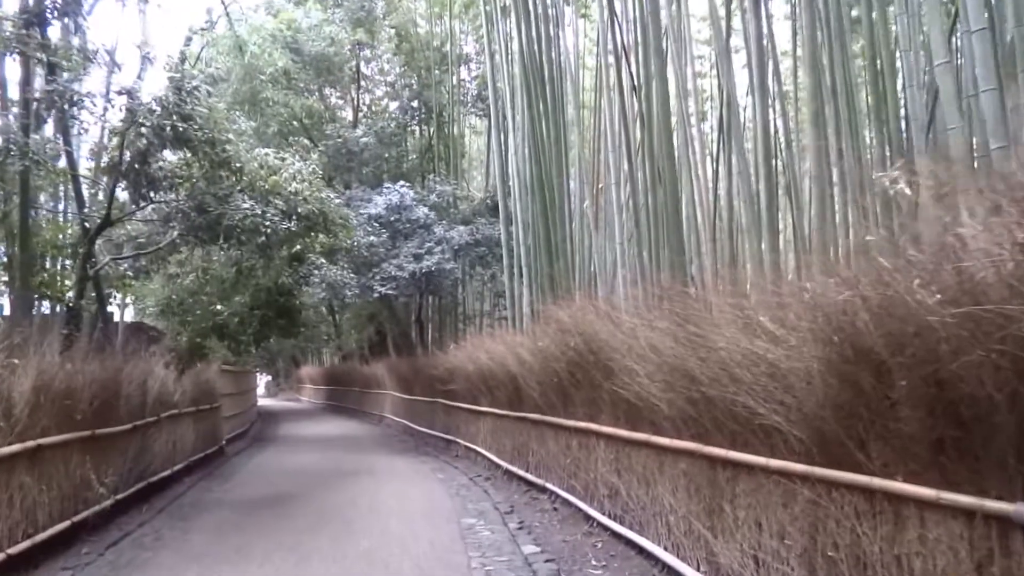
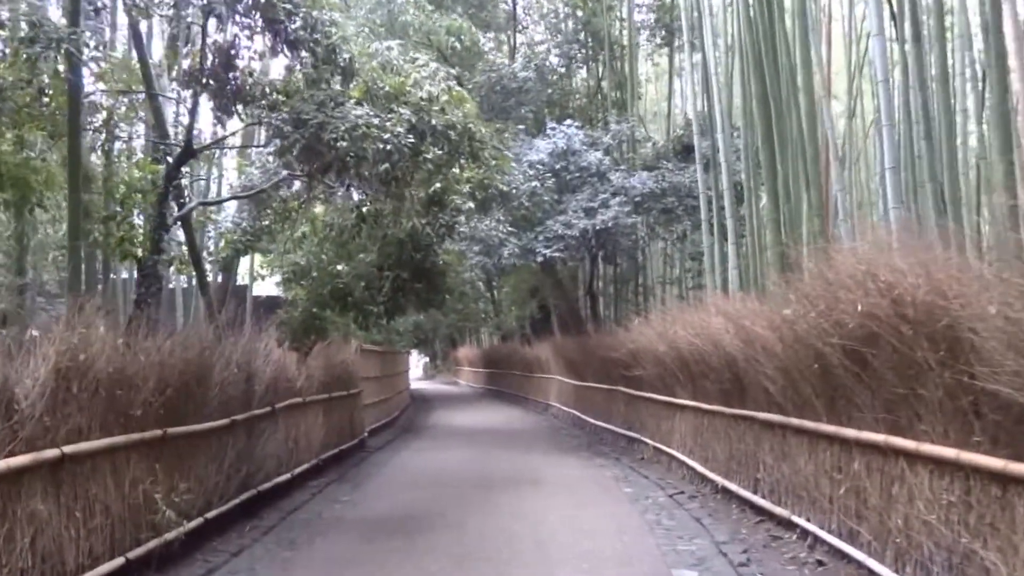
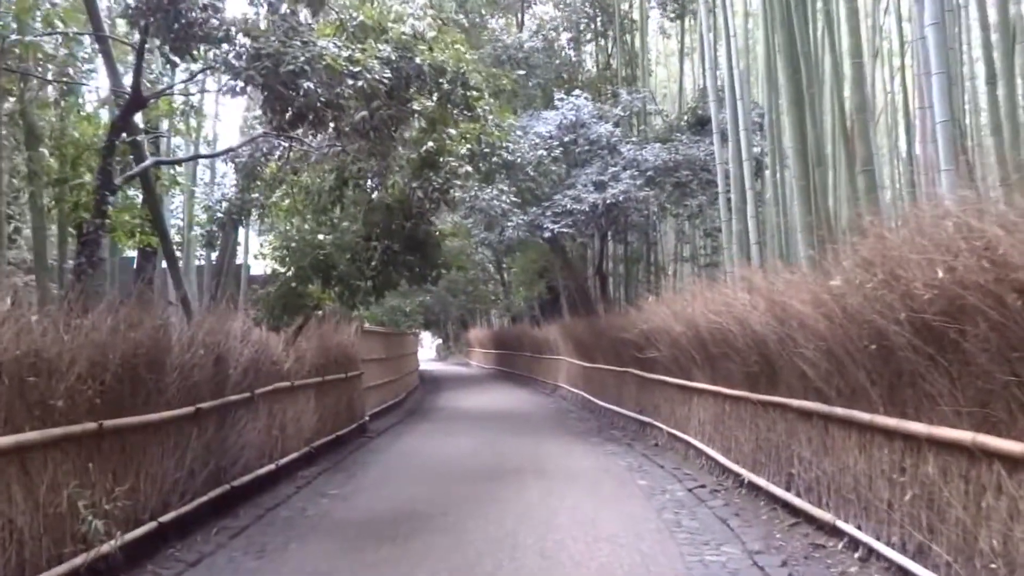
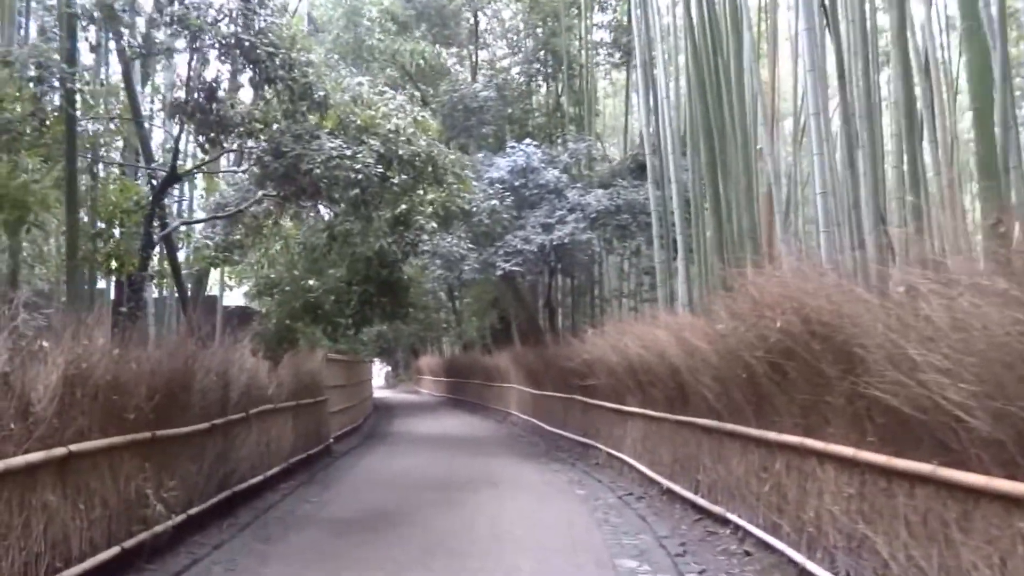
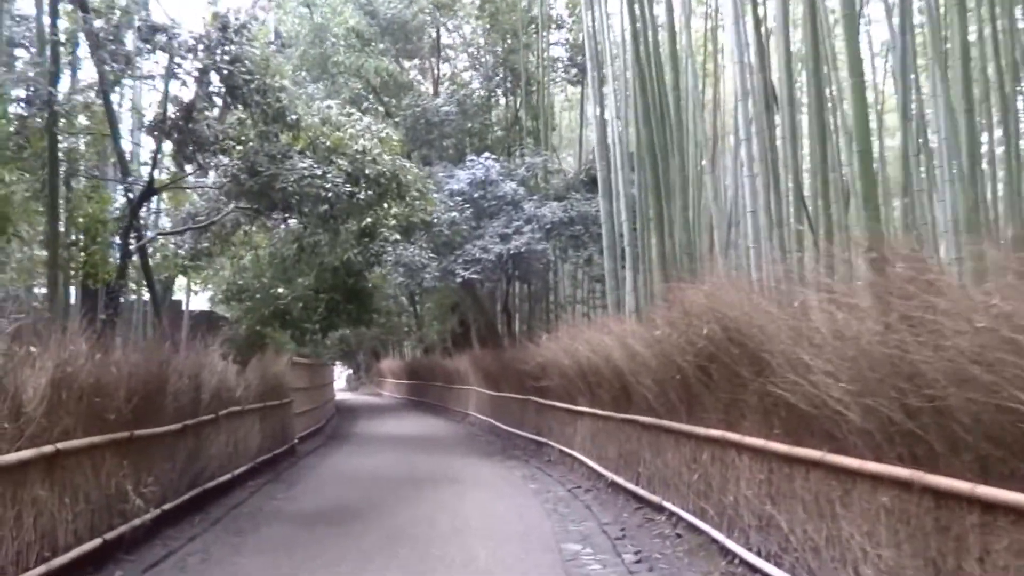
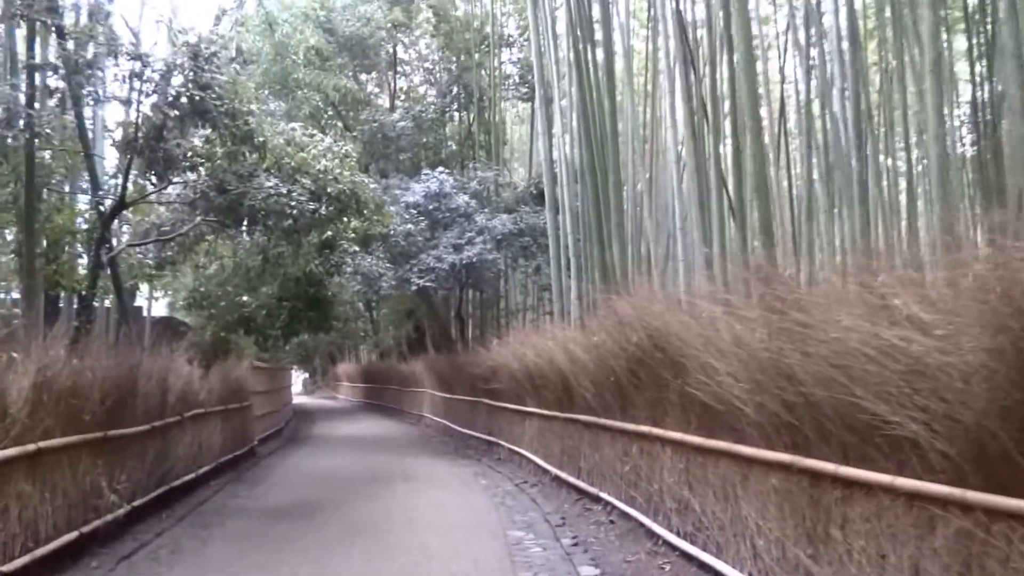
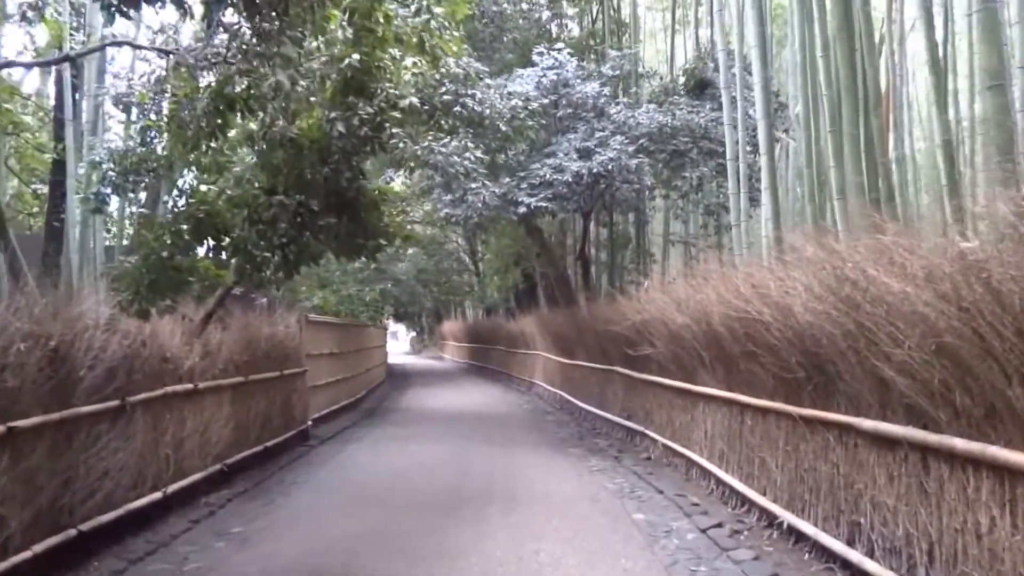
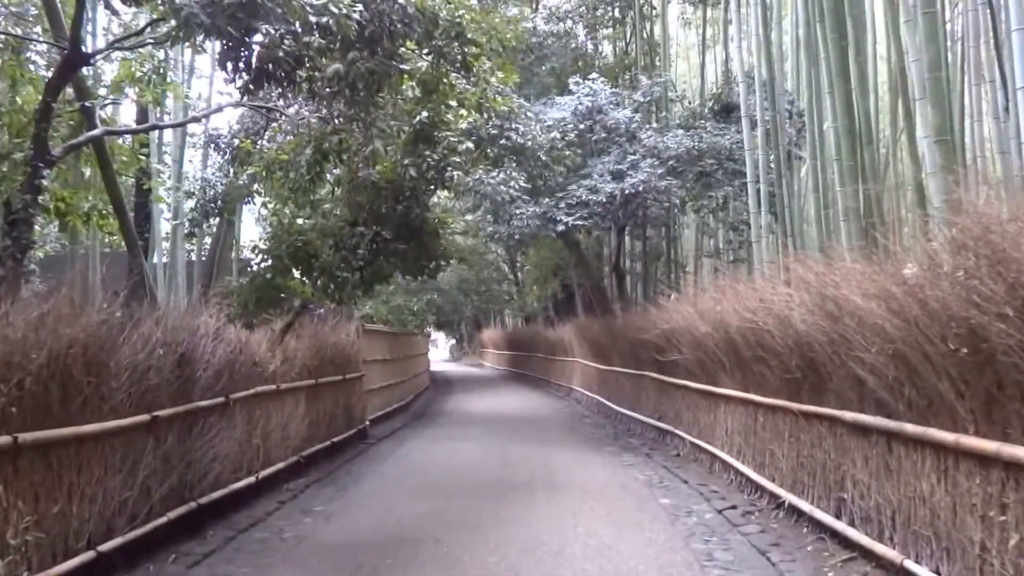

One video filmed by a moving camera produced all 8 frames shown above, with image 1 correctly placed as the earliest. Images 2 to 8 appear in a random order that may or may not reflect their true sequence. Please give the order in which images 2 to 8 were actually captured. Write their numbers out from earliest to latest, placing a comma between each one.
6, 5, 4, 2, 3, 8, 7
